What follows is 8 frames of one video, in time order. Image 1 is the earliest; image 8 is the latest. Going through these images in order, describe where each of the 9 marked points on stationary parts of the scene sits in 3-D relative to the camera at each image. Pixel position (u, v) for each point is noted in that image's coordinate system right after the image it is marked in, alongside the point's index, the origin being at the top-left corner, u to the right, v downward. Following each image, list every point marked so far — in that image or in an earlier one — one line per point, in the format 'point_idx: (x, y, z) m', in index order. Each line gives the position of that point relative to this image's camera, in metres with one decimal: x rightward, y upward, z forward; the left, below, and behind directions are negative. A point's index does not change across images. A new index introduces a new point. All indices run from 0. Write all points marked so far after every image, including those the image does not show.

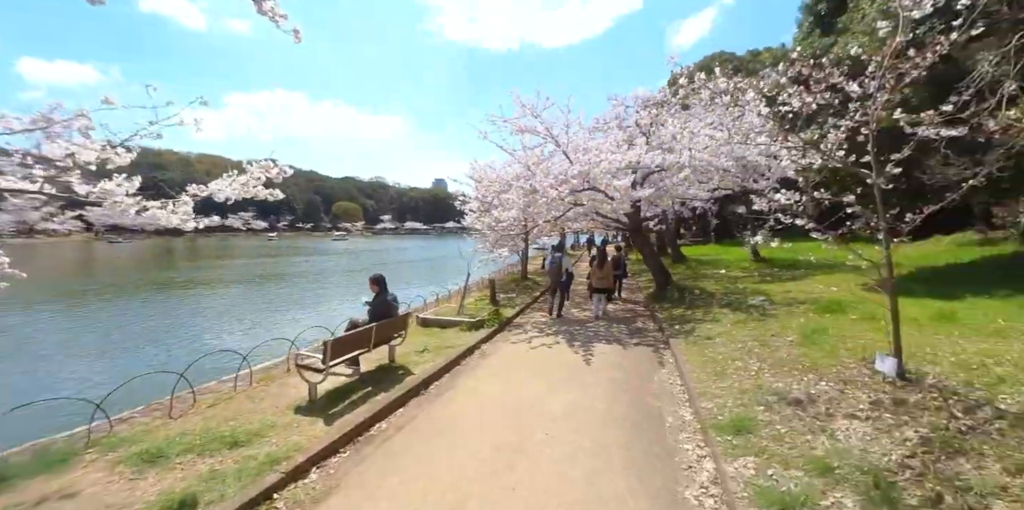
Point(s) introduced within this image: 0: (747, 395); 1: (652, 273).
0: (+2.9, -1.7, +4.8) m
1: (+4.1, -0.5, +12.1) m
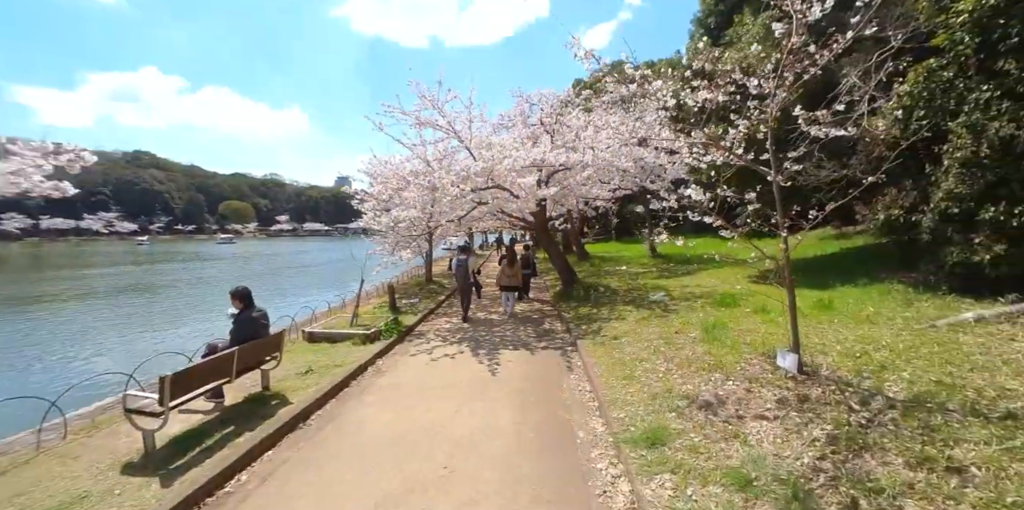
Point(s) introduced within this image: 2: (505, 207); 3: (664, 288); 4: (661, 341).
0: (+1.7, -1.7, +4.4) m
1: (+1.3, -0.5, +11.8) m
2: (-0.3, +1.3, +10.7) m
3: (+4.0, -0.9, +10.4) m
4: (+2.3, -1.4, +6.2) m
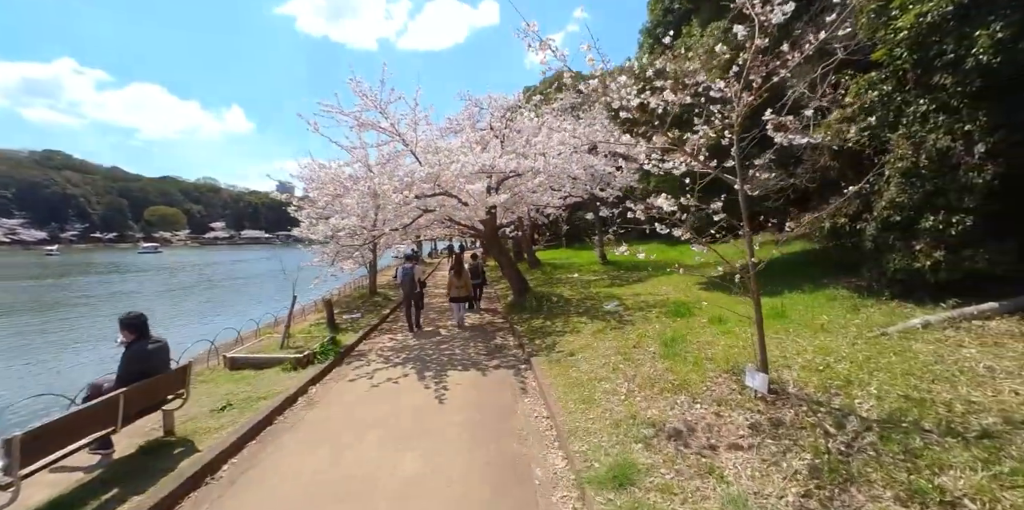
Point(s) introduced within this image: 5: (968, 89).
0: (+1.1, -1.8, +4.0) m
1: (-0.1, -0.8, +11.3) m
2: (-1.5, +1.1, +10.0) m
3: (+2.7, -1.2, +10.2) m
4: (+1.6, -1.5, +5.8) m
5: (+6.5, +2.4, +5.5) m
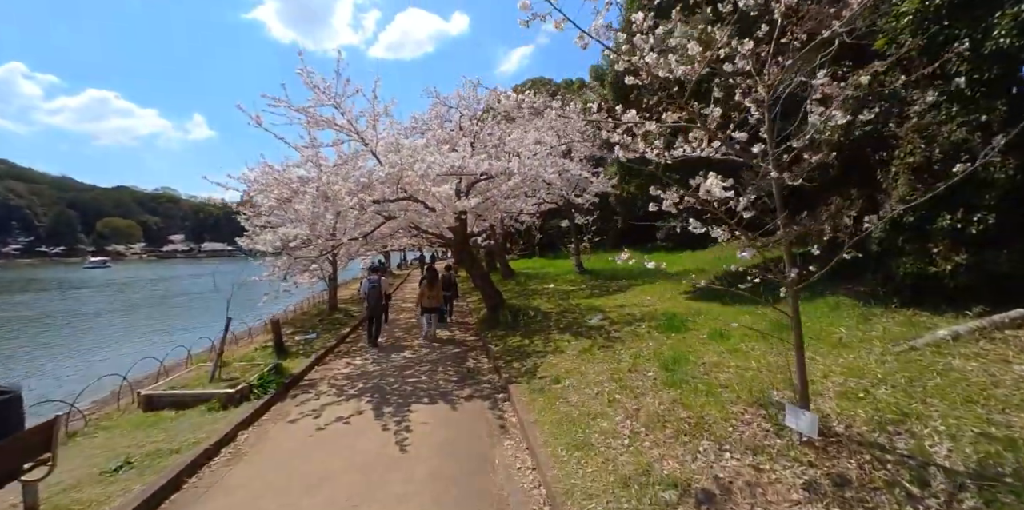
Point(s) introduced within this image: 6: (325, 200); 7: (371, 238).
0: (+1.0, -1.9, +3.1) m
1: (-0.8, -1.0, +10.3) m
2: (-2.2, +0.8, +9.0) m
3: (+2.1, -1.4, +9.4) m
4: (+1.3, -1.6, +4.9) m
5: (+6.1, +2.3, +5.0) m
6: (-3.9, +1.2, +8.1) m
7: (-3.8, +0.5, +10.5) m
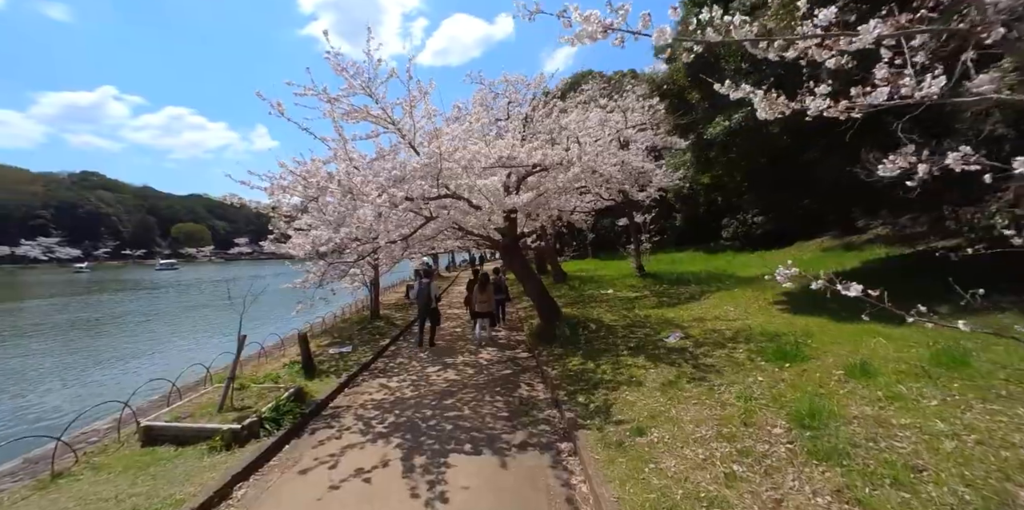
0: (+1.4, -1.9, +1.7) m
1: (+0.5, -1.1, +9.1) m
2: (-1.0, +0.7, +7.9) m
3: (+3.3, -1.4, +7.9) m
4: (+1.9, -1.7, +3.5) m
5: (+6.7, +2.3, +3.0) m
6: (-2.8, +1.1, +7.3) m
7: (-2.5, +0.4, +9.6) m
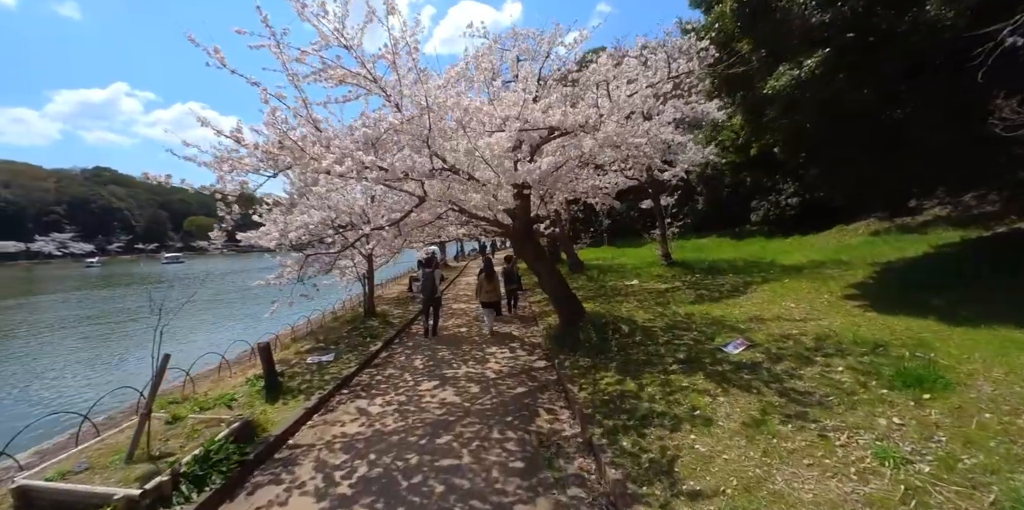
0: (+1.4, -1.9, +0.2) m
1: (+0.8, -0.9, +7.6) m
2: (-0.8, +0.9, +6.4) m
3: (+3.5, -1.2, +6.3) m
4: (+2.1, -1.6, +1.9) m
5: (+6.8, +2.4, +1.3) m
6: (-2.6, +1.3, +5.8) m
7: (-2.2, +0.6, +8.1) m
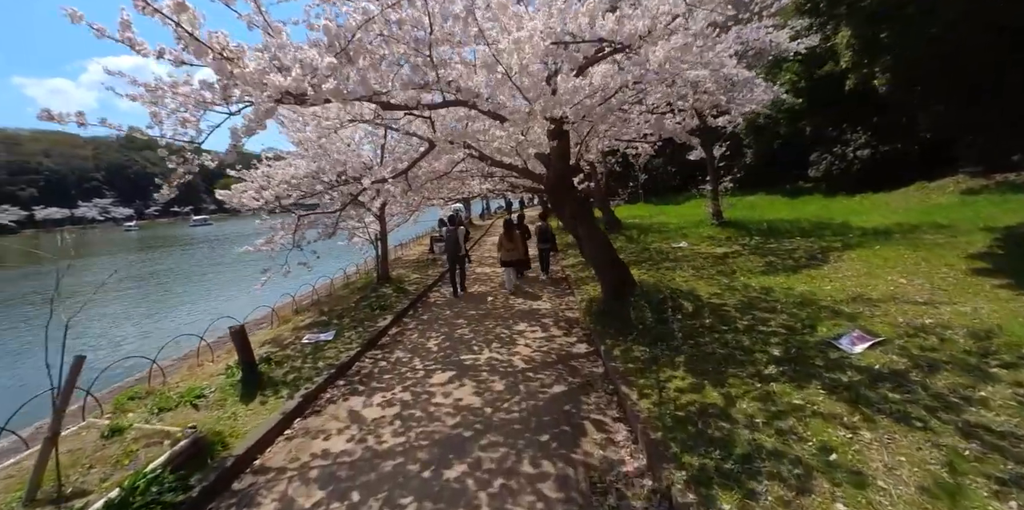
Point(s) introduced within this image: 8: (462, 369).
0: (+1.5, -2.1, -1.0) m
1: (+1.3, -0.2, +6.2) m
2: (-0.4, +1.4, +5.0) m
3: (+3.9, -0.7, +4.8) m
4: (+2.2, -1.6, +0.6) m
5: (+6.9, +2.3, -0.8) m
6: (-2.2, +1.8, +4.5) m
7: (-1.6, +1.3, +6.8) m
8: (-0.6, -1.4, +4.8) m
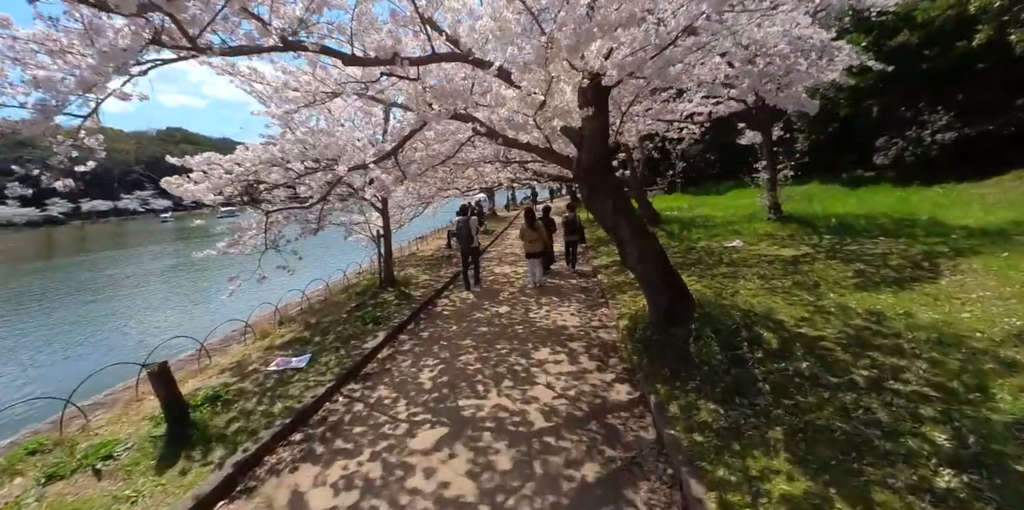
0: (+1.2, -2.4, -2.4) m
1: (+1.5, -0.3, +4.8) m
2: (-0.2, +1.3, +3.7) m
3: (+4.1, -0.9, +3.2) m
4: (+2.0, -1.9, -0.8) m
5: (+6.6, +1.9, -2.7) m
6: (-2.1, +1.6, +3.3) m
7: (-1.3, +1.3, +5.6) m
8: (-0.5, -1.5, +3.5) m
